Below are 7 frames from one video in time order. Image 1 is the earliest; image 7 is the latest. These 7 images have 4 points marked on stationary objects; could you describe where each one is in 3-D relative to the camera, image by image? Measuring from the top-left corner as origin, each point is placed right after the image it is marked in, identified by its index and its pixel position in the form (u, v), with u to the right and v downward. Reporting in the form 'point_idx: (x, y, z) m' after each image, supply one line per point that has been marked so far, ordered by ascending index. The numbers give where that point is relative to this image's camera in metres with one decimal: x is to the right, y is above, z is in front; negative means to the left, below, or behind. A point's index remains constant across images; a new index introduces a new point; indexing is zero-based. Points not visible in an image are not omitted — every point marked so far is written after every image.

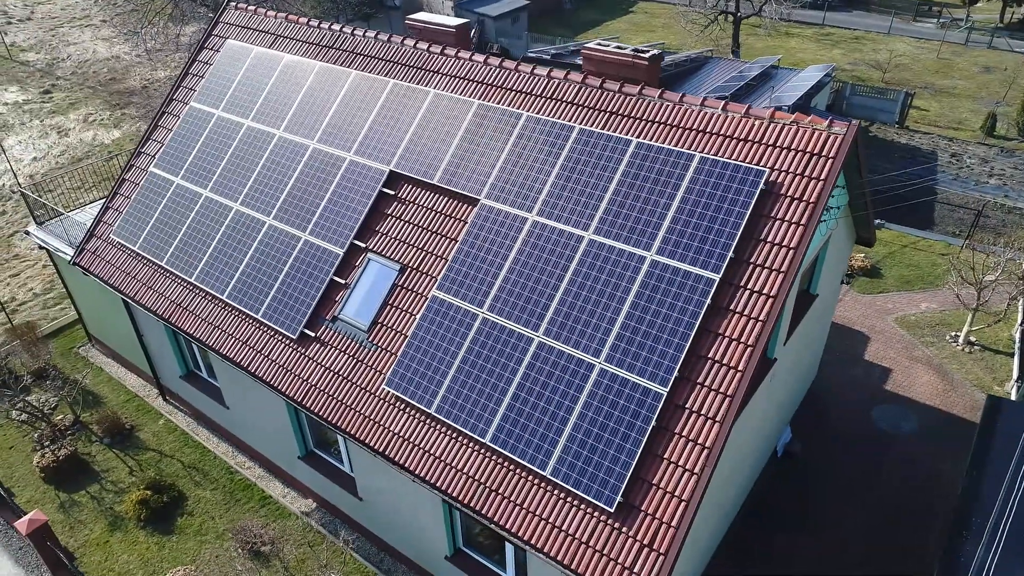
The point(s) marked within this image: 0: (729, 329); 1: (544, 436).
0: (+2.6, -0.5, +8.6) m
1: (+0.4, -1.9, +9.0) m
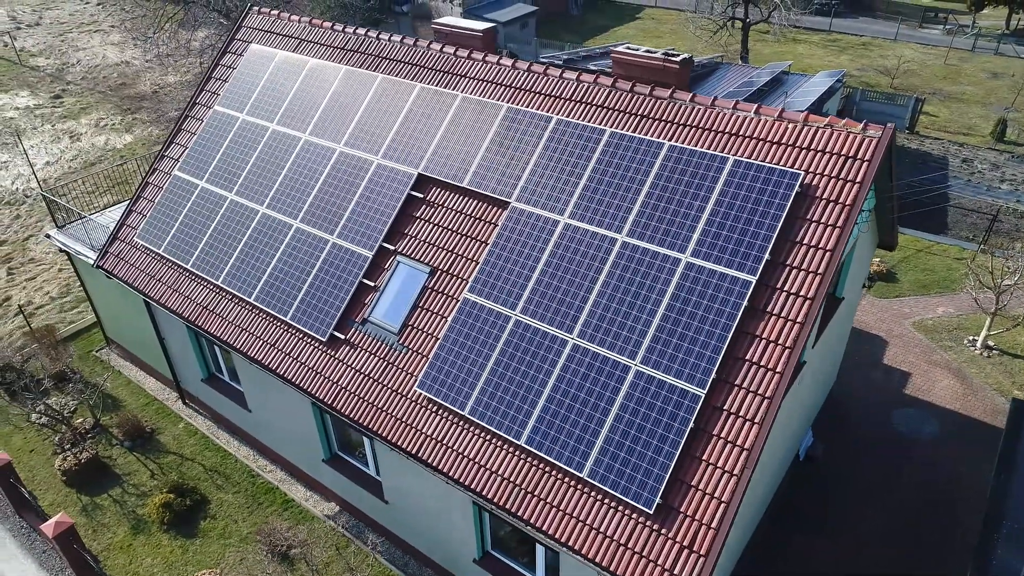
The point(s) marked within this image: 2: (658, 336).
0: (+3.1, -0.5, +8.6) m
1: (+0.9, -1.9, +9.0) m
2: (+1.9, -0.6, +9.0) m
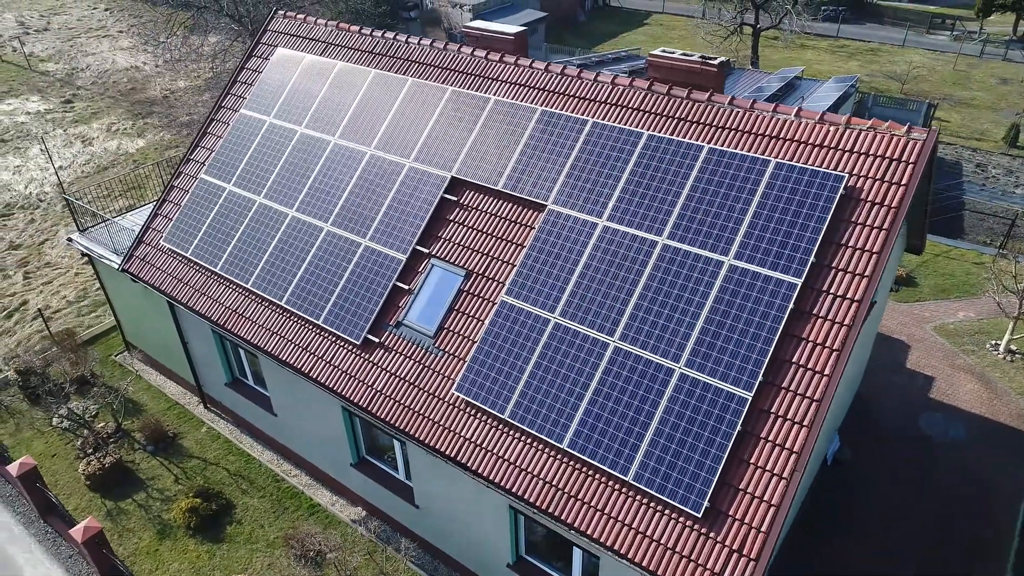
0: (+3.6, -0.6, +8.6) m
1: (+1.4, -1.9, +8.9) m
2: (+2.4, -0.6, +9.0) m
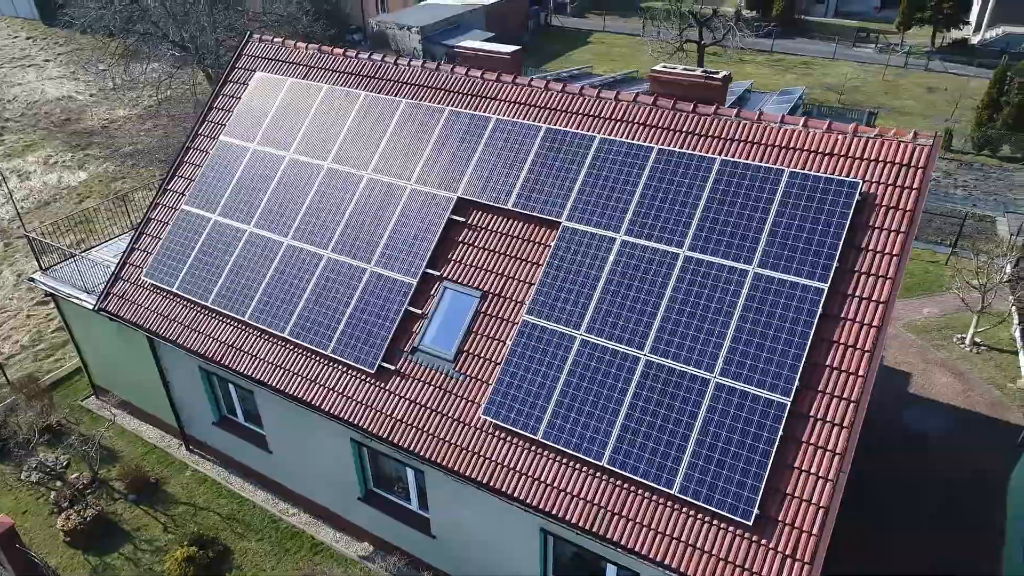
0: (+4.1, -0.6, +8.8) m
1: (+1.9, -2.1, +8.9) m
2: (+2.8, -0.8, +9.1) m
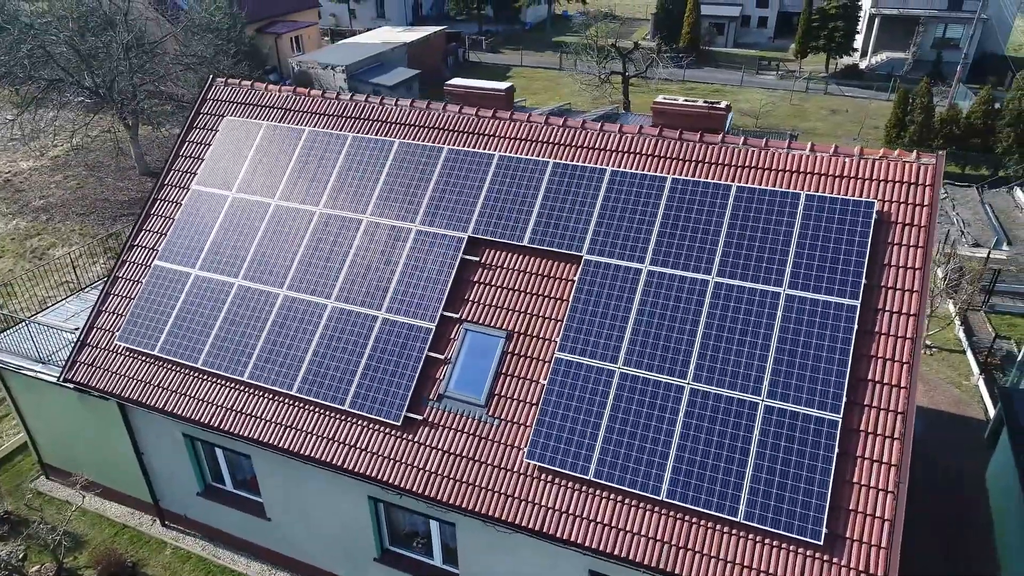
0: (+4.7, -0.8, +9.1) m
1: (+2.6, -2.4, +8.9) m
2: (+3.4, -1.0, +9.2) m
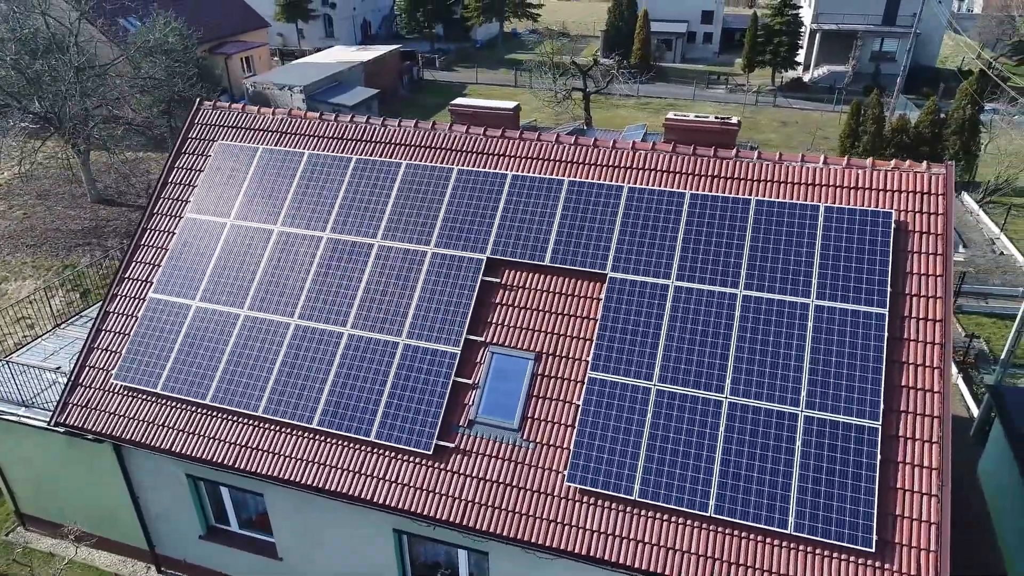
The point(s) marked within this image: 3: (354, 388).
0: (+5.2, -0.9, +9.3) m
1: (+3.2, -2.6, +8.9) m
2: (+4.0, -1.2, +9.3) m
3: (-2.3, -1.5, +10.6) m
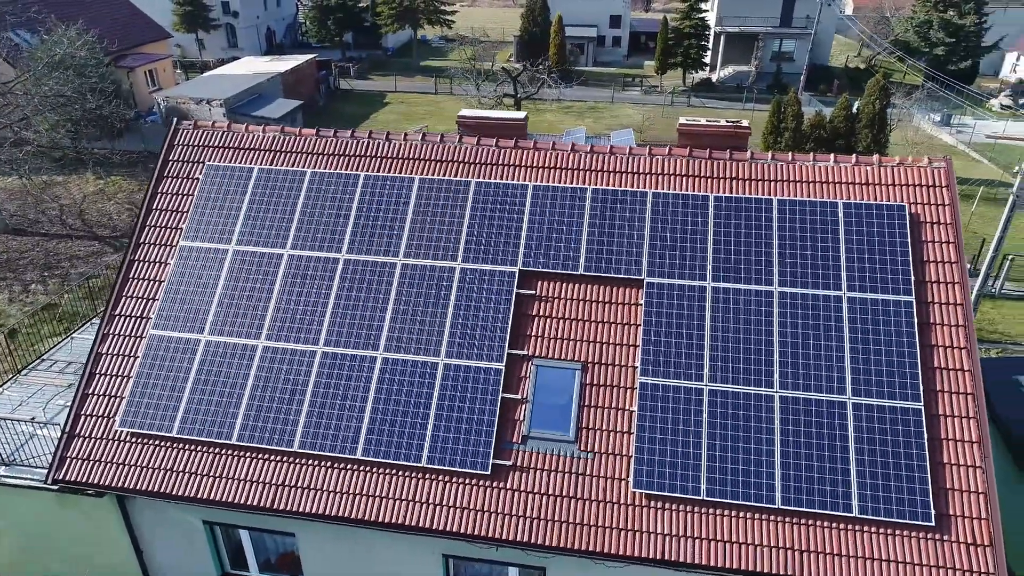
0: (+6.0, -0.7, +9.9) m
1: (+4.2, -2.5, +9.3) m
2: (+4.7, -1.1, +9.8) m
3: (-1.7, -1.8, +10.2) m
